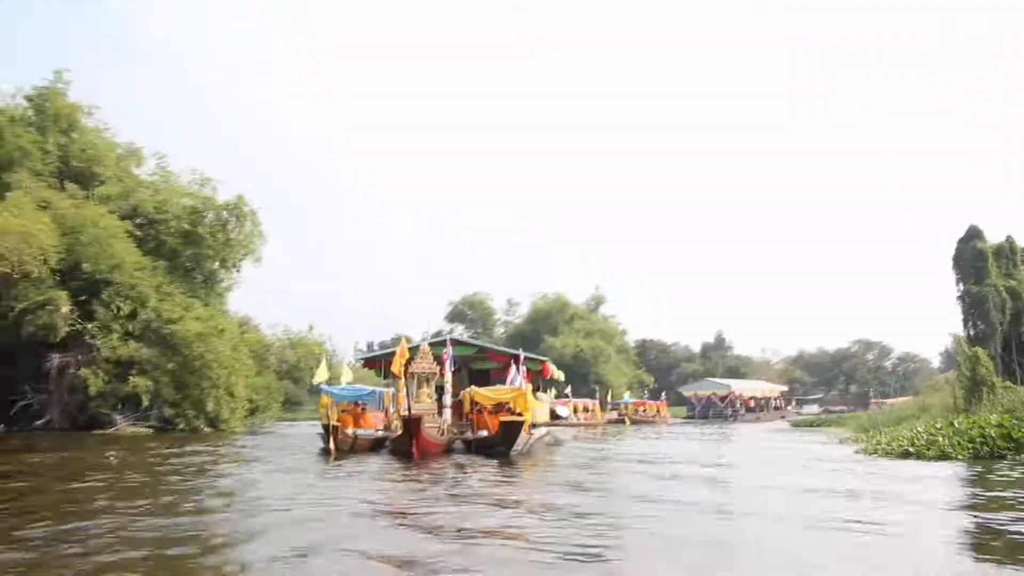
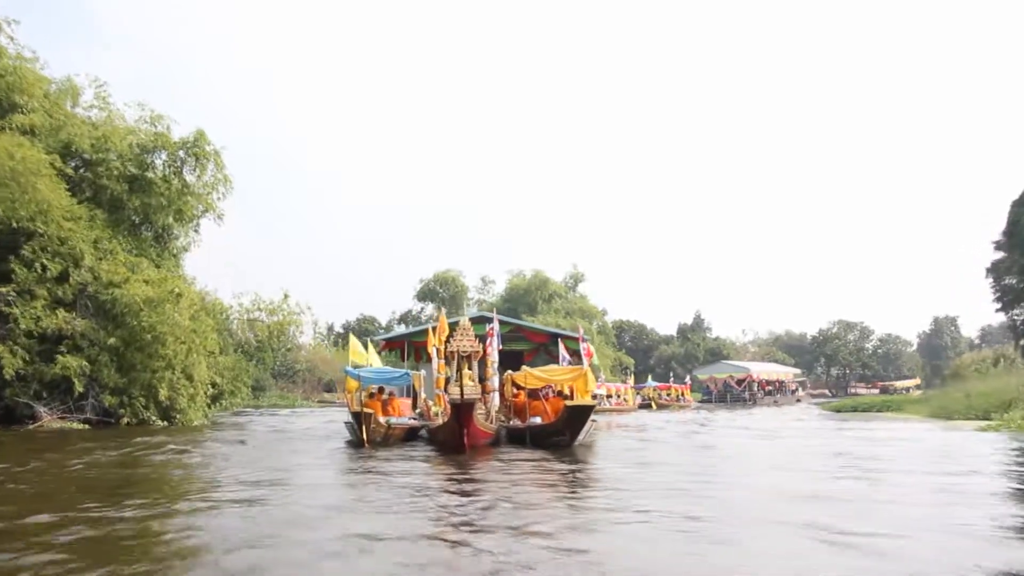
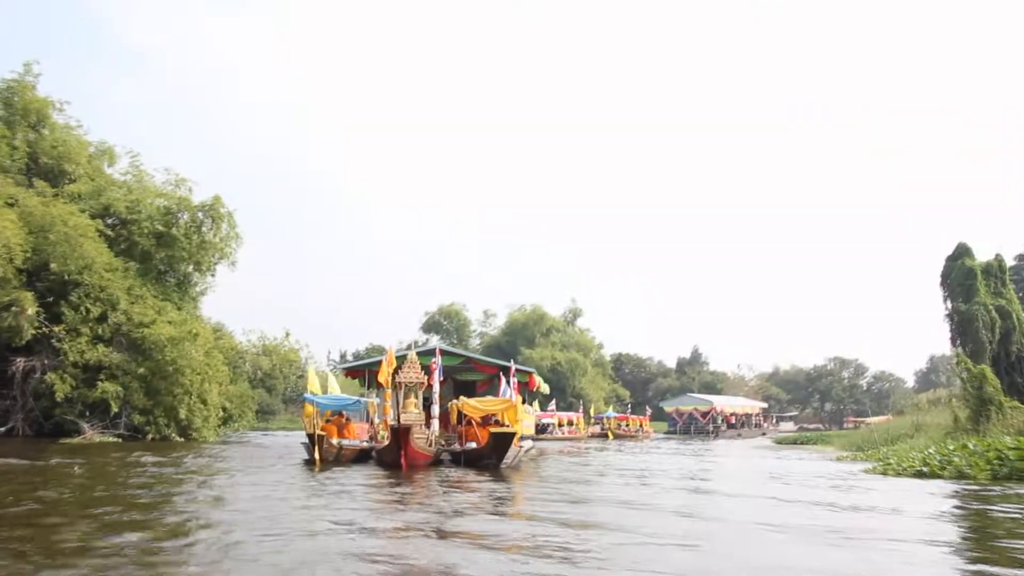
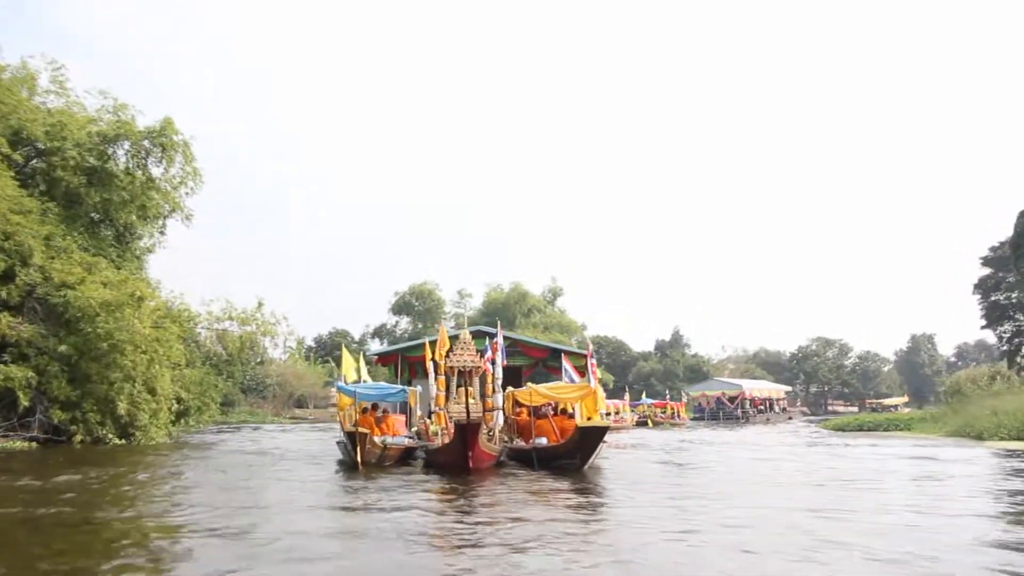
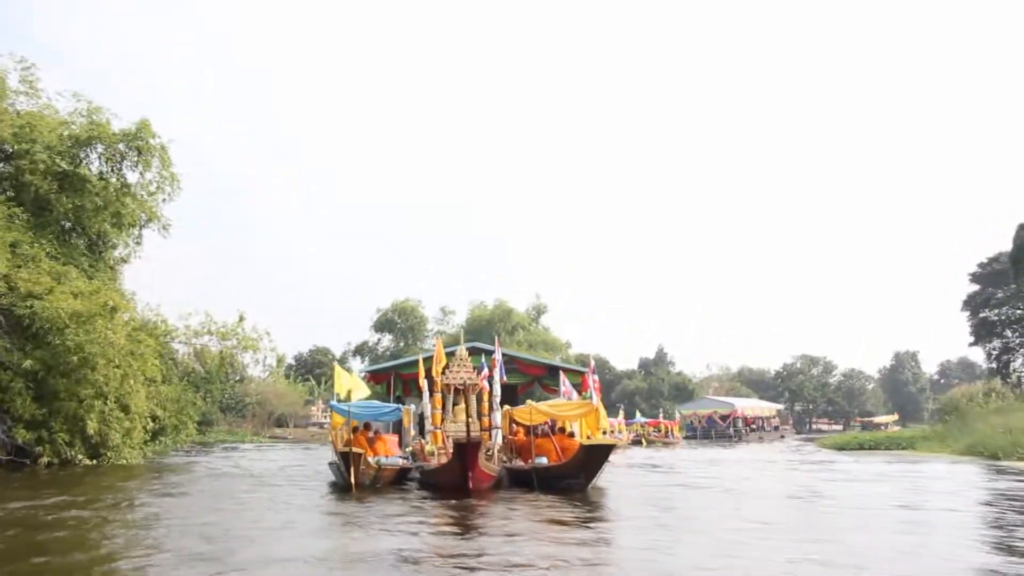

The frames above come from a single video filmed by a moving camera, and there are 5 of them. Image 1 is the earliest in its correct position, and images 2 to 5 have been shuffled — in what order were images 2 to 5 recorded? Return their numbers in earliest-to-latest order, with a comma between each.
3, 2, 4, 5
